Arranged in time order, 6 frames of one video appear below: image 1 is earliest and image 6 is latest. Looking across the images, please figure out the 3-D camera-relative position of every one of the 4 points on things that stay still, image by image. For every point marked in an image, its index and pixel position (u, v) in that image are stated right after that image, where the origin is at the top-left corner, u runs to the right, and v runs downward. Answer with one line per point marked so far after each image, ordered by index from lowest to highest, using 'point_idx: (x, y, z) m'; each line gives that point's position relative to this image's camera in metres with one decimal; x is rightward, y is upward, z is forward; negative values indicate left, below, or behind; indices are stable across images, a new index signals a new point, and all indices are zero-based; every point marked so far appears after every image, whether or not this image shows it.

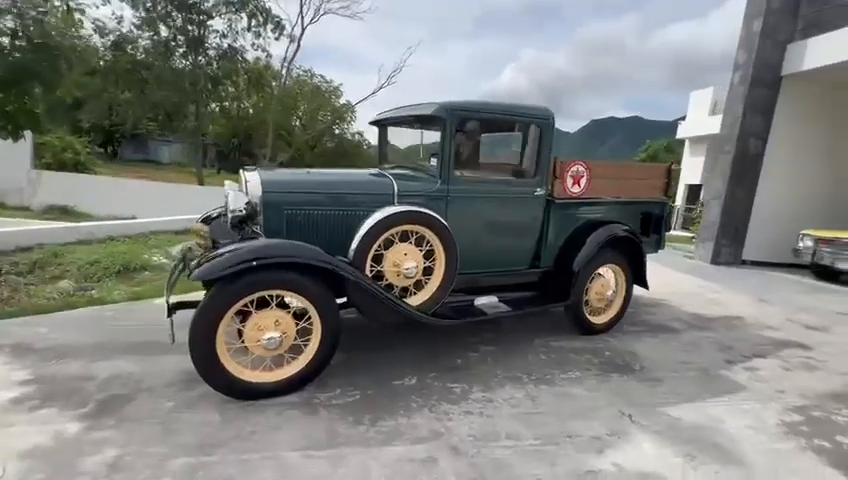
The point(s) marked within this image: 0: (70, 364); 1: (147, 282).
0: (-2.8, -1.0, +3.0) m
1: (-3.6, -0.6, +5.1) m
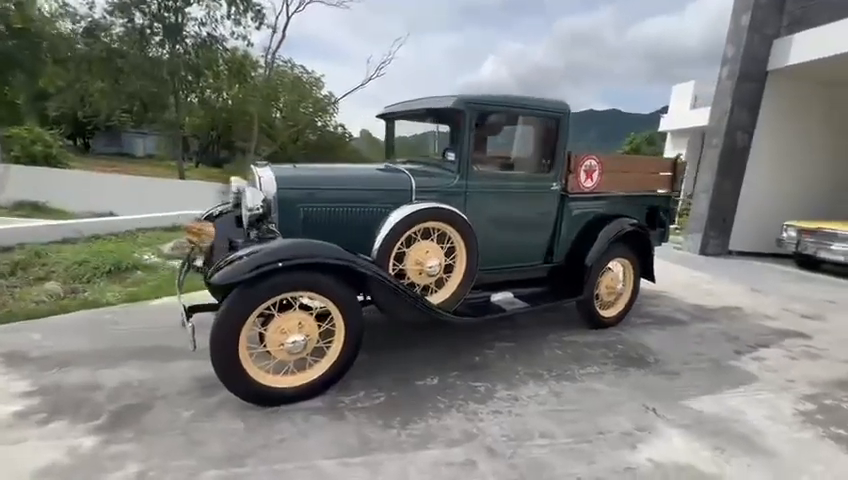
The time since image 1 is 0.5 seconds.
0: (-2.6, -1.0, +2.9) m
1: (-3.6, -0.5, +4.9) m
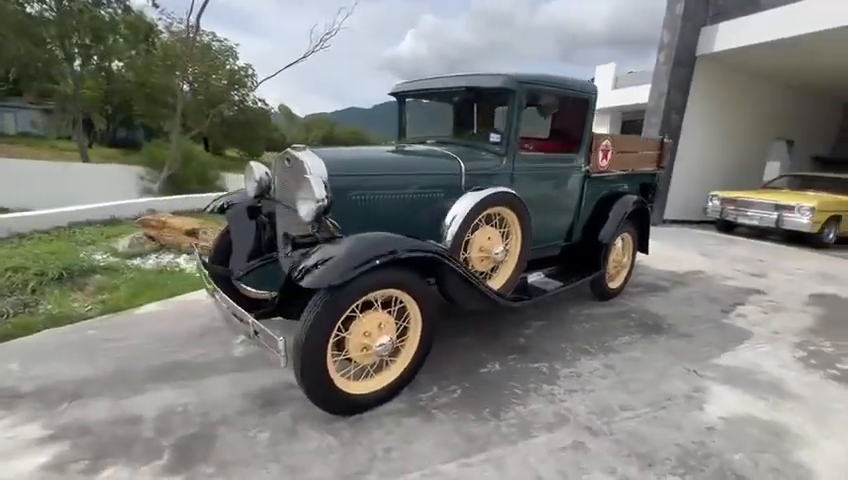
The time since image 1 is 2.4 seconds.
0: (-2.0, -1.0, +2.4) m
1: (-3.4, -0.5, +4.2) m
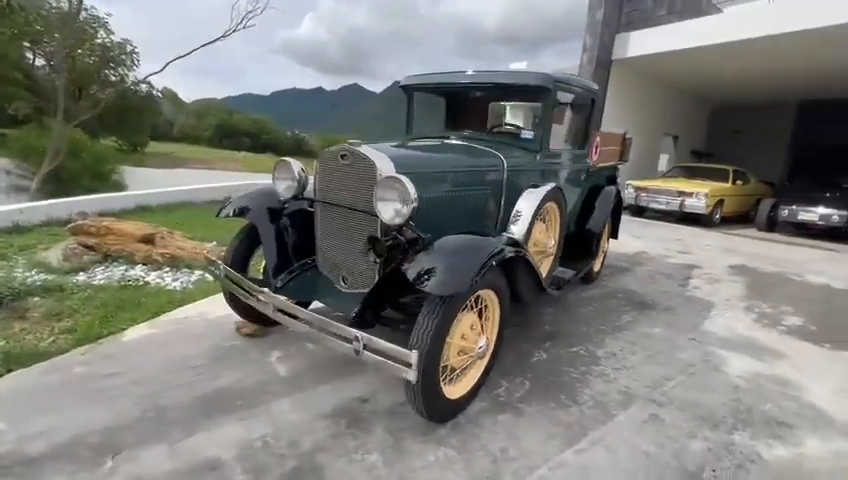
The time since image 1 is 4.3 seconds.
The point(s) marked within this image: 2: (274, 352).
0: (-1.4, -1.1, +2.0) m
1: (-3.1, -0.6, +3.4) m
2: (-1.1, -0.9, +3.0) m
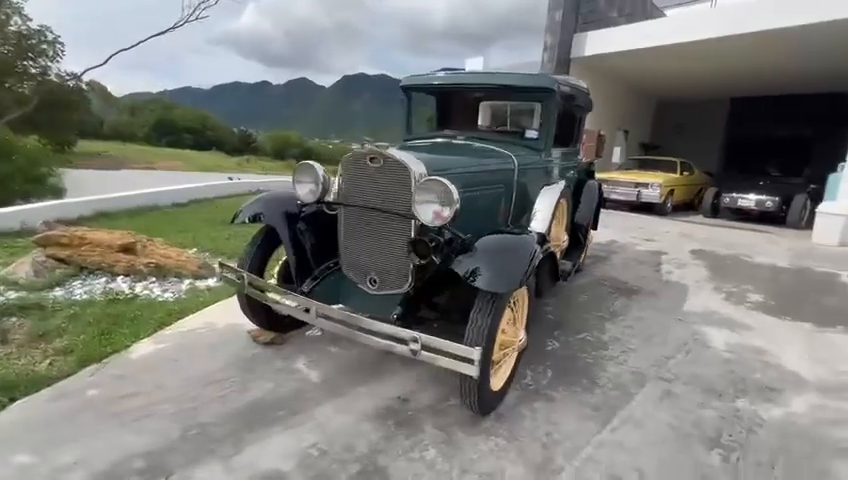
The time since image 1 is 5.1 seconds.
0: (-1.1, -1.2, +1.9) m
1: (-3.0, -0.7, +3.1) m
2: (-0.9, -0.9, +2.9) m
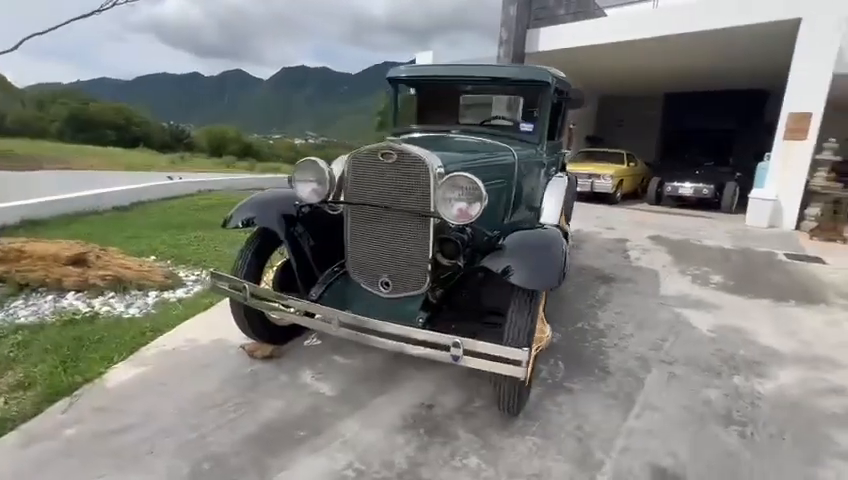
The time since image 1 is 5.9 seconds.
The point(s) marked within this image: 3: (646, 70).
0: (-0.8, -1.2, +1.7) m
1: (-2.9, -0.8, +2.7) m
2: (-0.8, -0.9, +2.7) m
3: (+7.5, +5.7, +13.1) m
